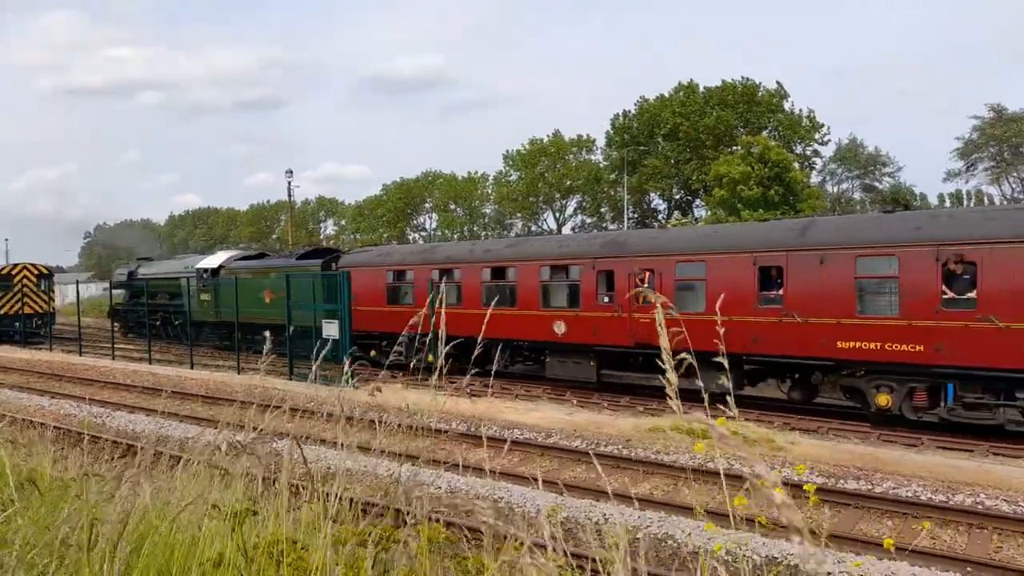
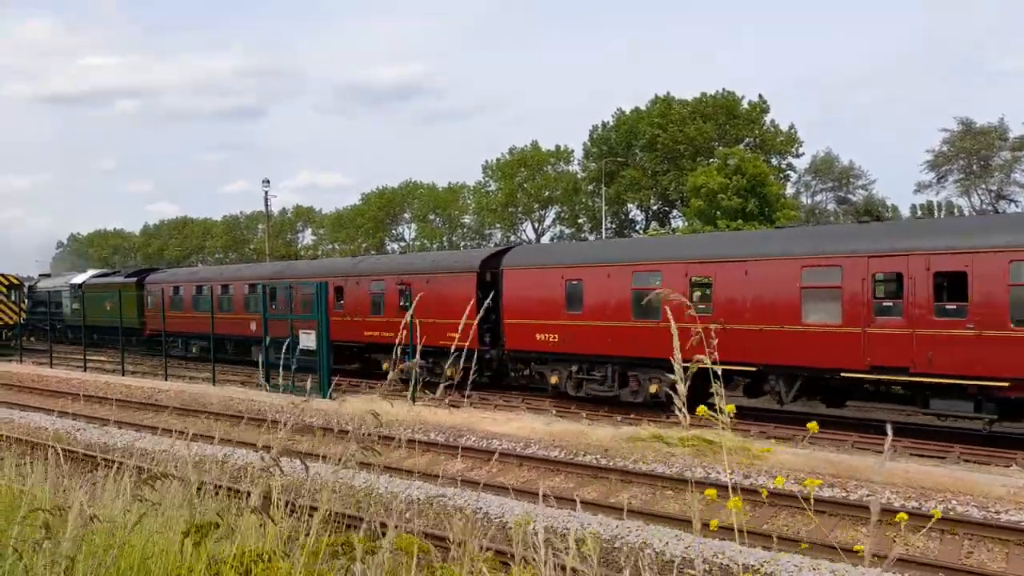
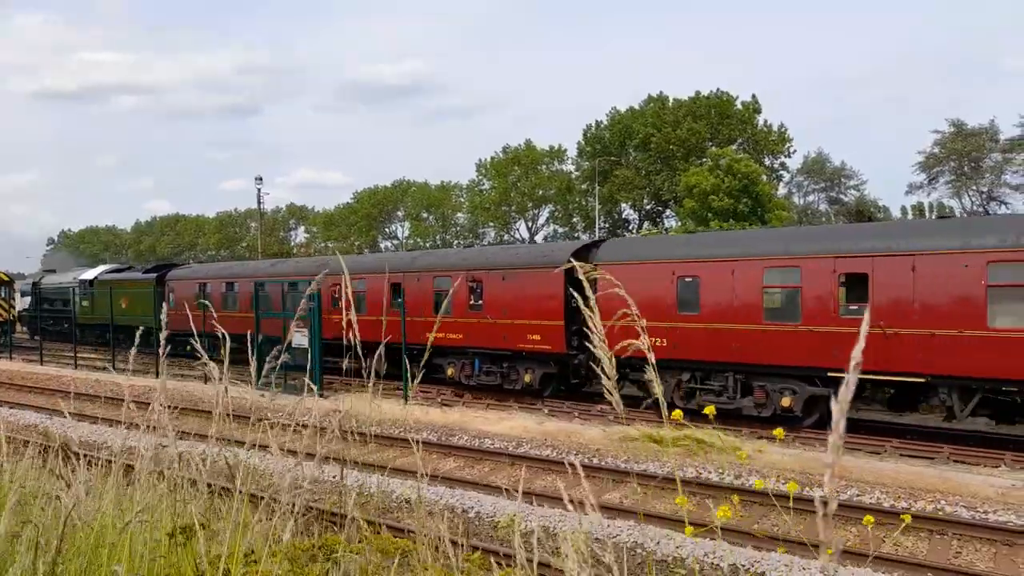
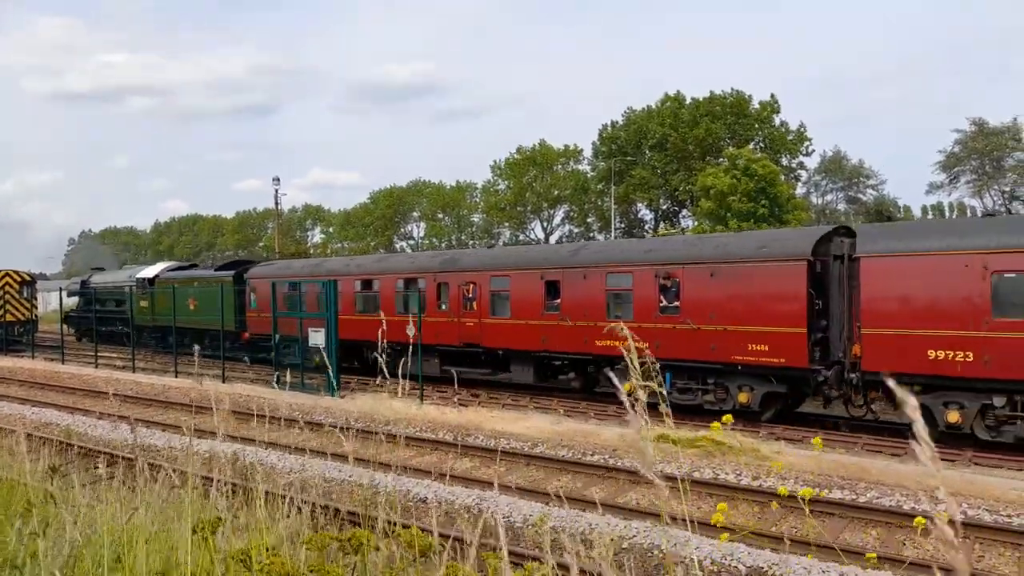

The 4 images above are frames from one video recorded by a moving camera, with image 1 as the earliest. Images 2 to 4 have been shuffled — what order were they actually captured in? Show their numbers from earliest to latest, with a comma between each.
4, 3, 2
